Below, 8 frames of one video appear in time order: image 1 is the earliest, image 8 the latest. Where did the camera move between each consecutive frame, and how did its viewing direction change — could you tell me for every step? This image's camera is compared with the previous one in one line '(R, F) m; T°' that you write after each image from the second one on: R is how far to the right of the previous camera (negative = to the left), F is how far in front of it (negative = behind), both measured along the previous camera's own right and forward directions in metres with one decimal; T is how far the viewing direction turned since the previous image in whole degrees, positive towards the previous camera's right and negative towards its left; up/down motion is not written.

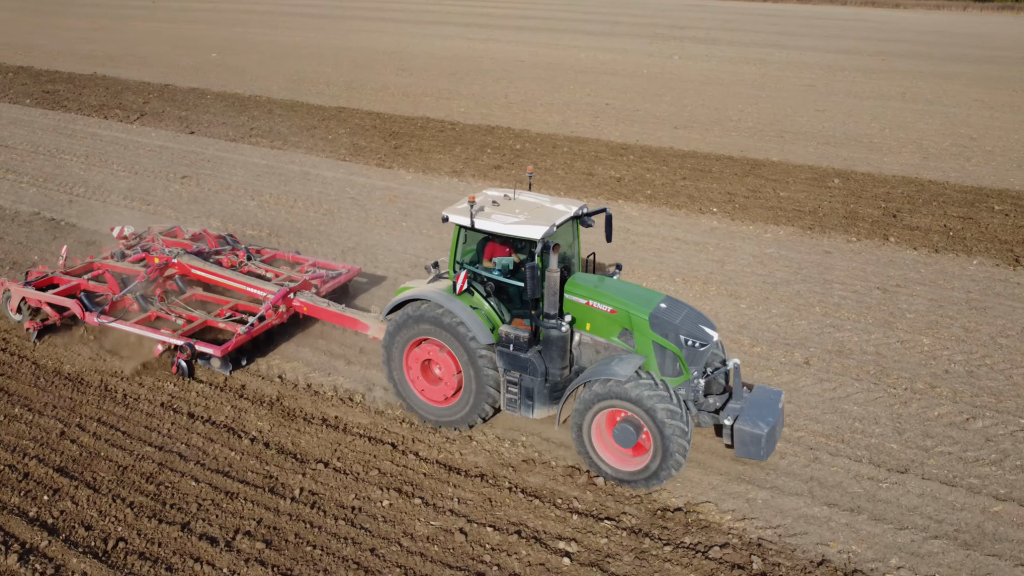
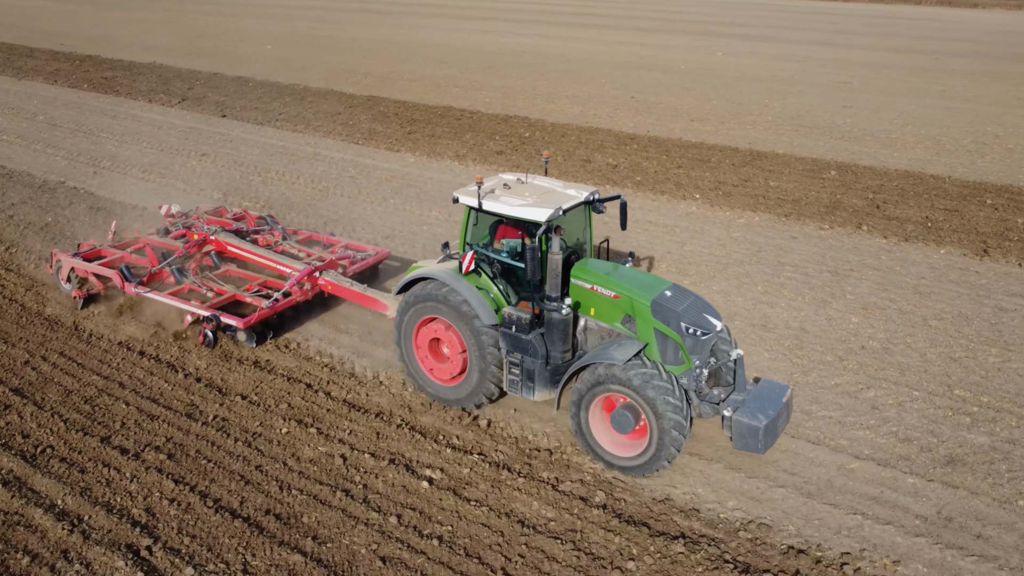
(+1.4, -0.5) m; -5°
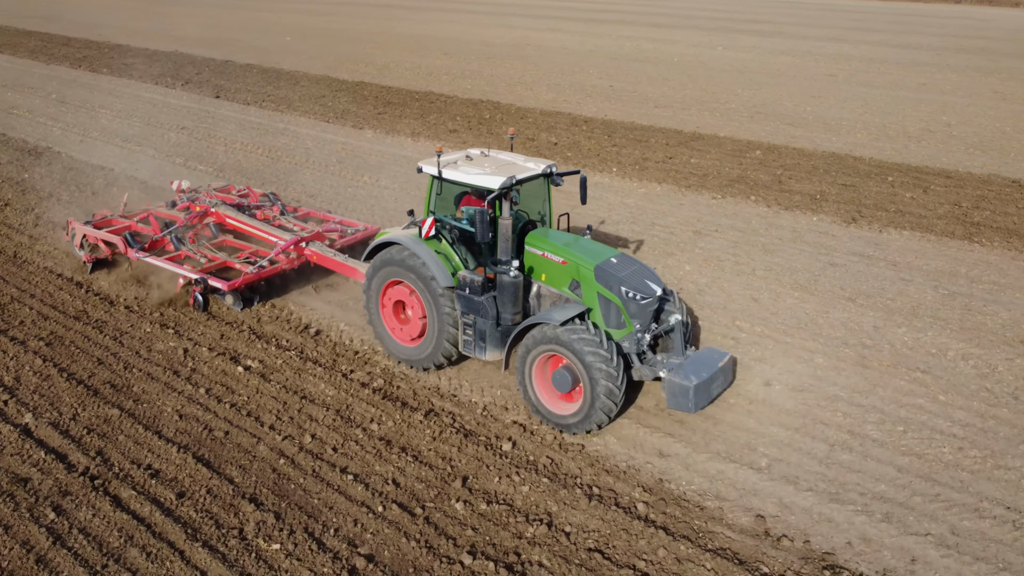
(+2.1, -1.1) m; -4°
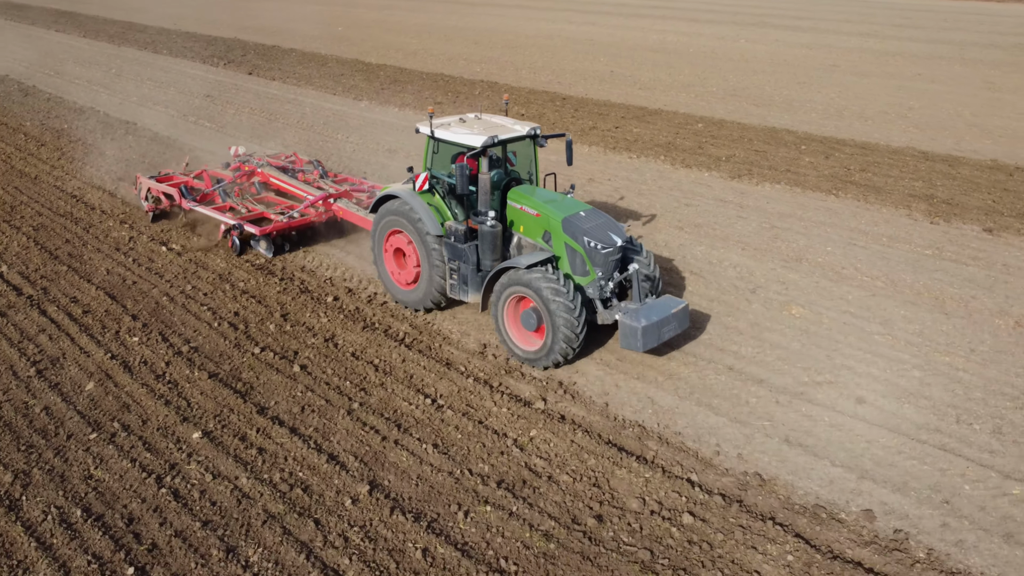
(+2.6, -1.9) m; -6°
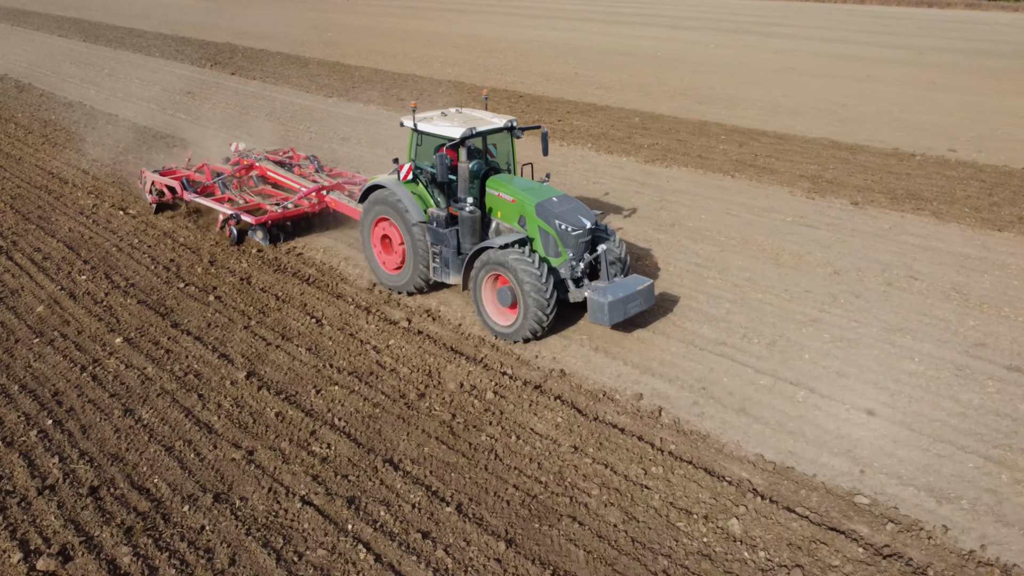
(+1.3, -1.4) m; -1°
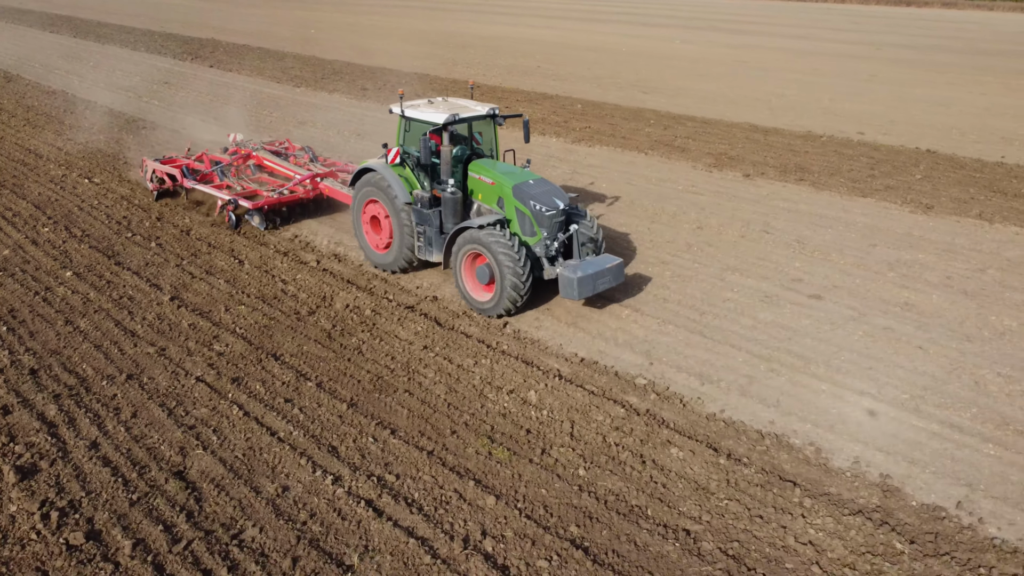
(+1.2, -1.4) m; 0°
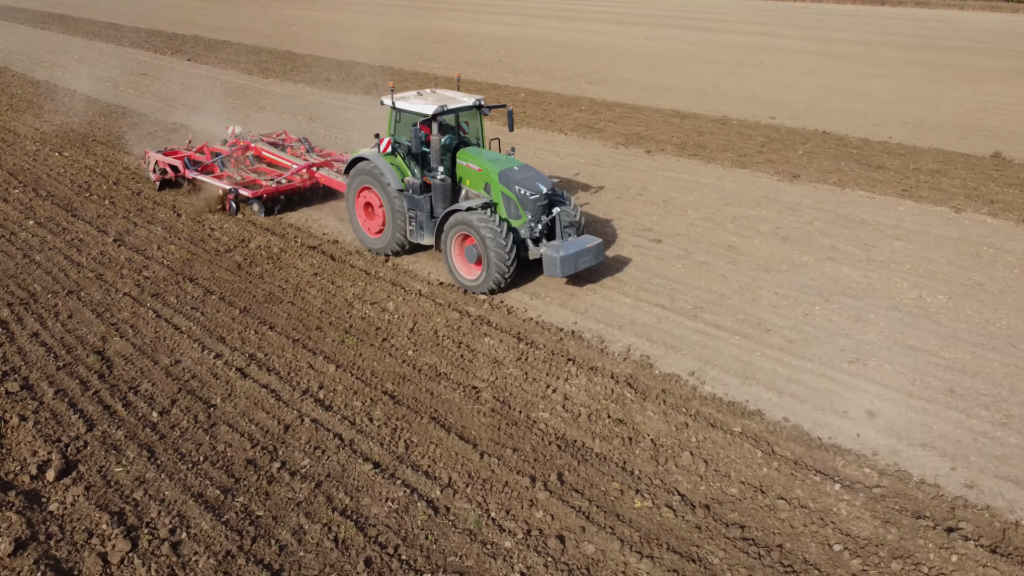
(+1.3, -1.6) m; 0°
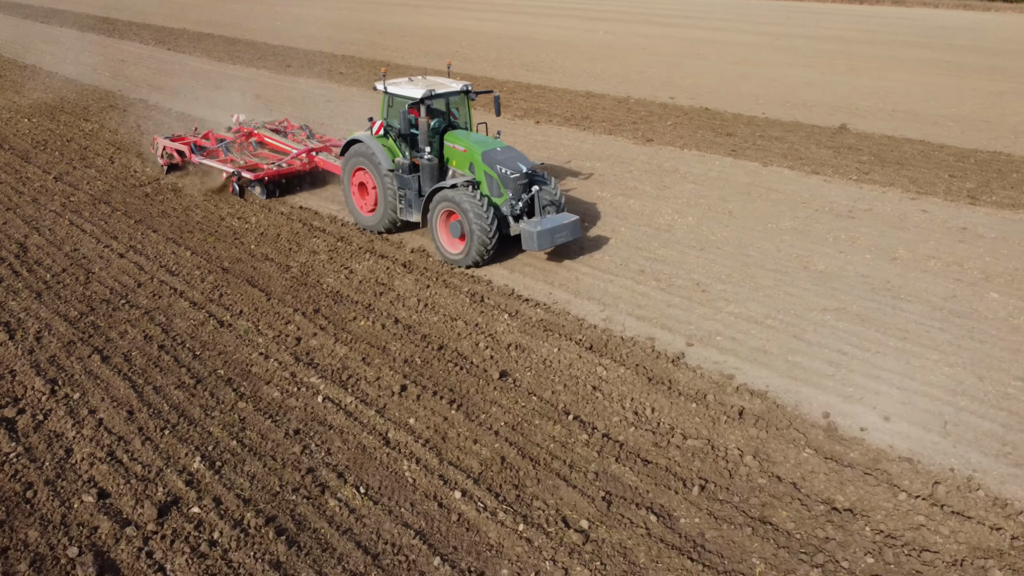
(+2.3, -2.3) m; -1°
